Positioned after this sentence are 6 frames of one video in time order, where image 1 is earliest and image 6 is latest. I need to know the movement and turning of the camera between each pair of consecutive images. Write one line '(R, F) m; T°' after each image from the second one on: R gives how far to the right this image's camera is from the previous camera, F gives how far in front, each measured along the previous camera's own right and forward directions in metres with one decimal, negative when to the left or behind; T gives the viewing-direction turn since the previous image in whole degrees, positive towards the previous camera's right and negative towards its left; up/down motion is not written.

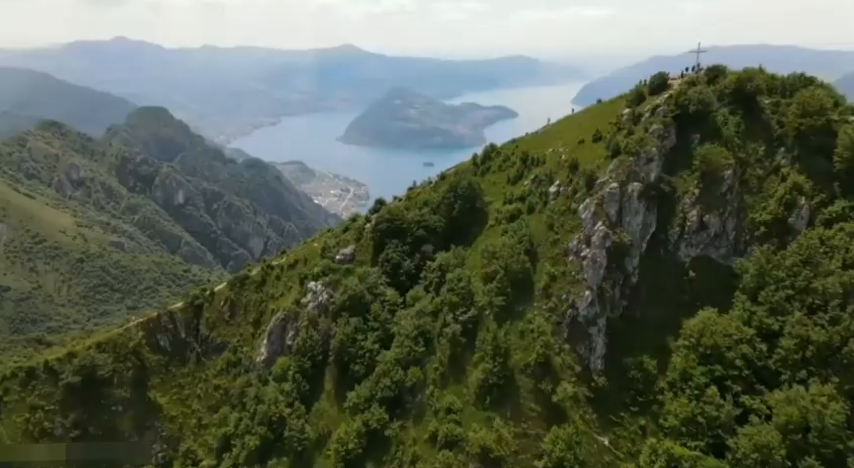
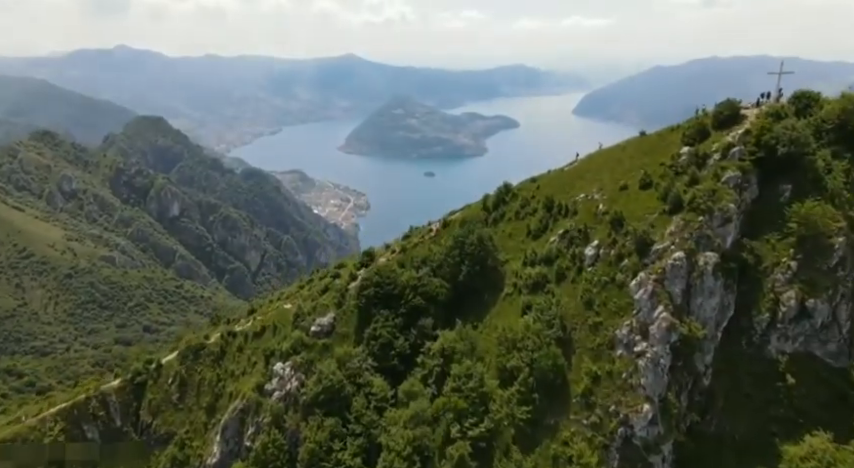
(+0.1, +8.8) m; 0°
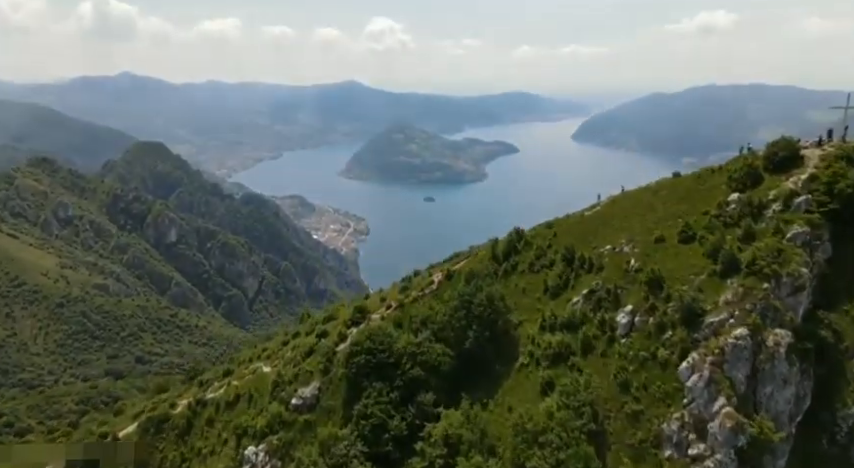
(0.0, +4.7) m; 0°
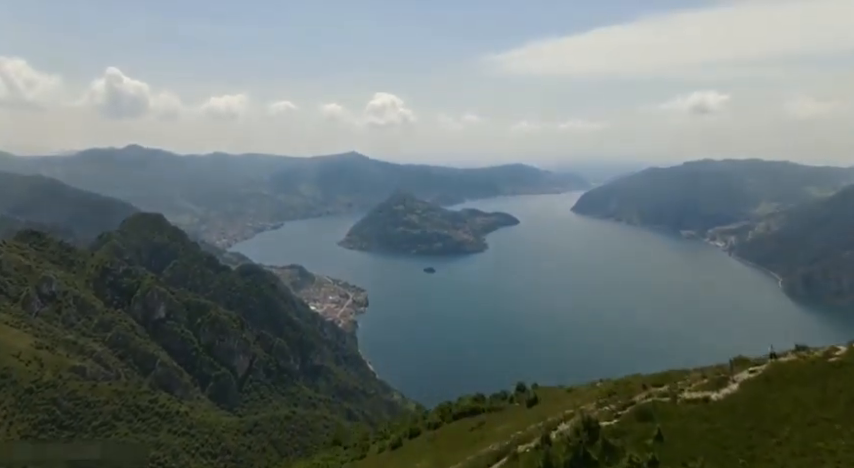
(-0.1, +13.6) m; 0°
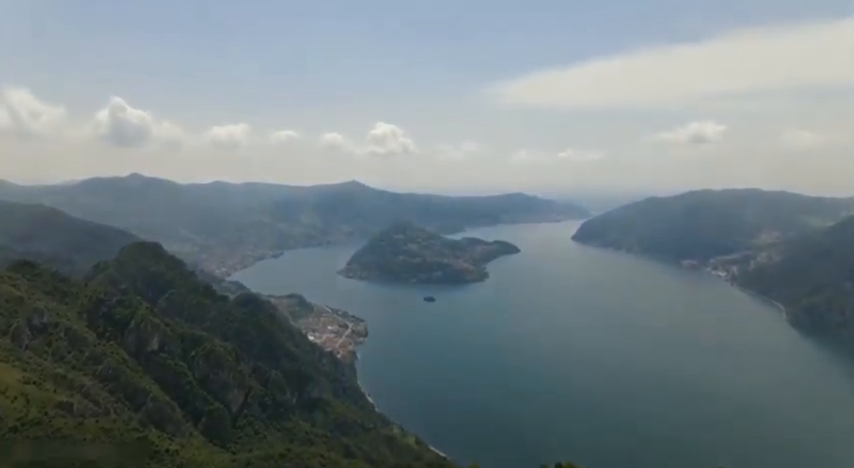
(-0.2, +5.8) m; 0°
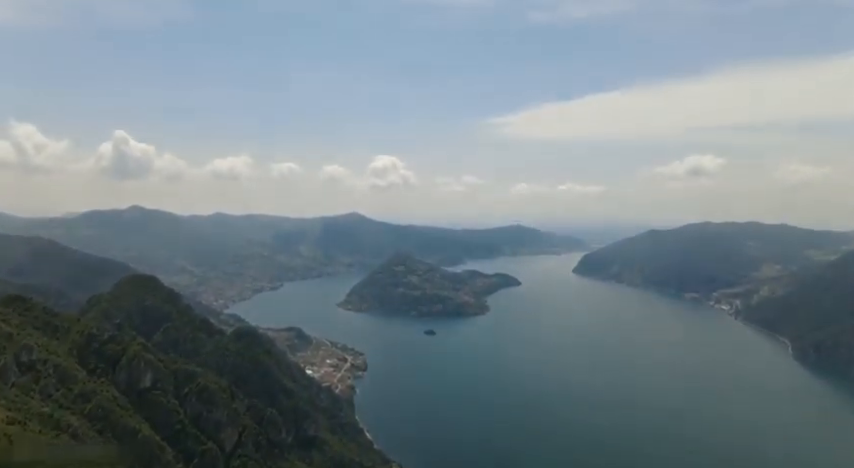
(-0.2, +5.8) m; 0°
